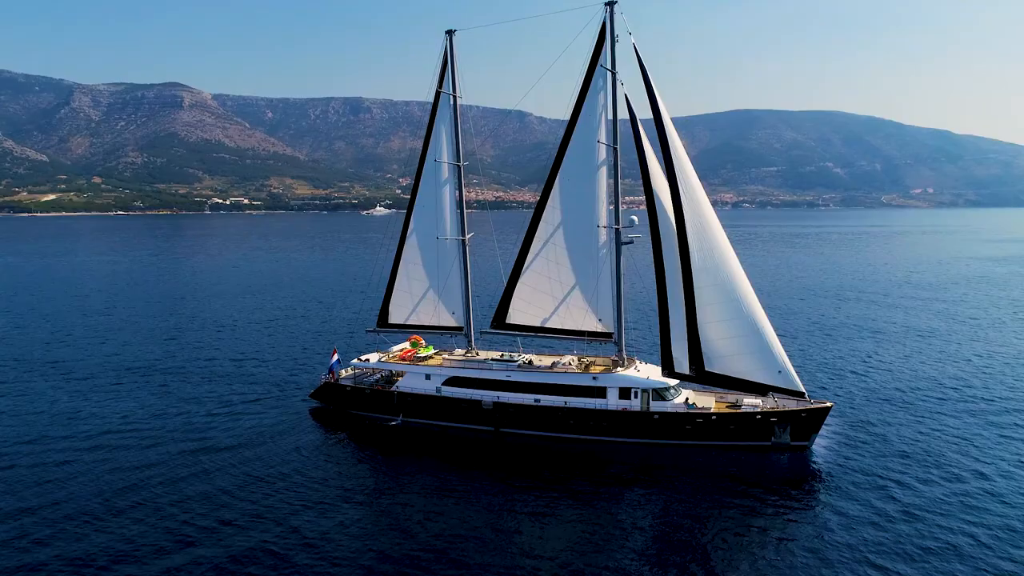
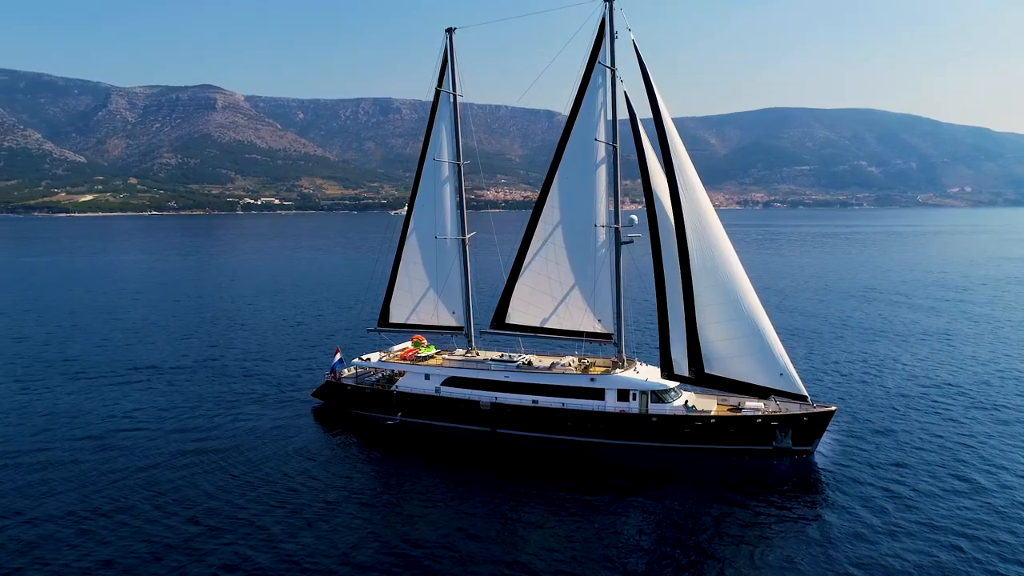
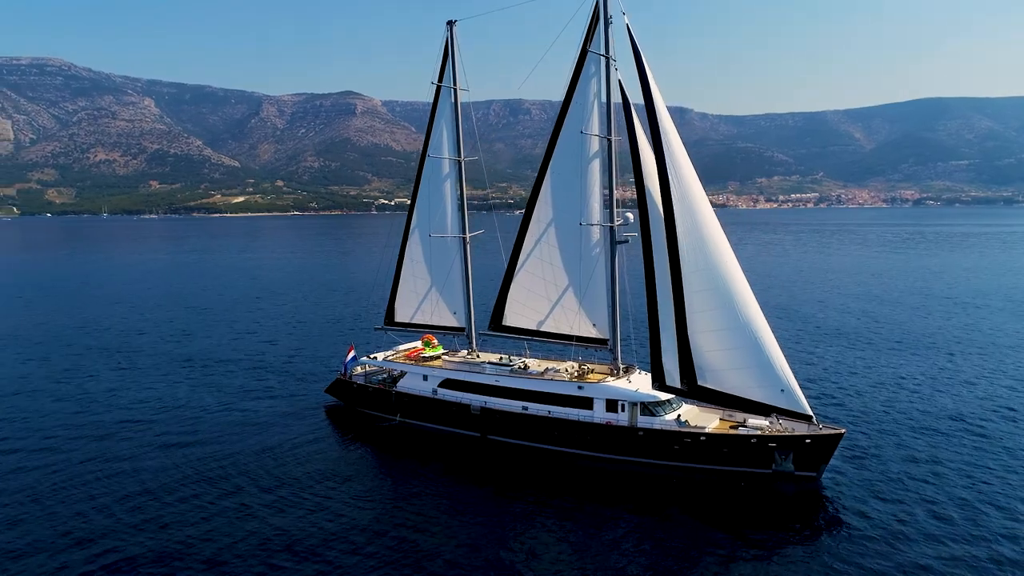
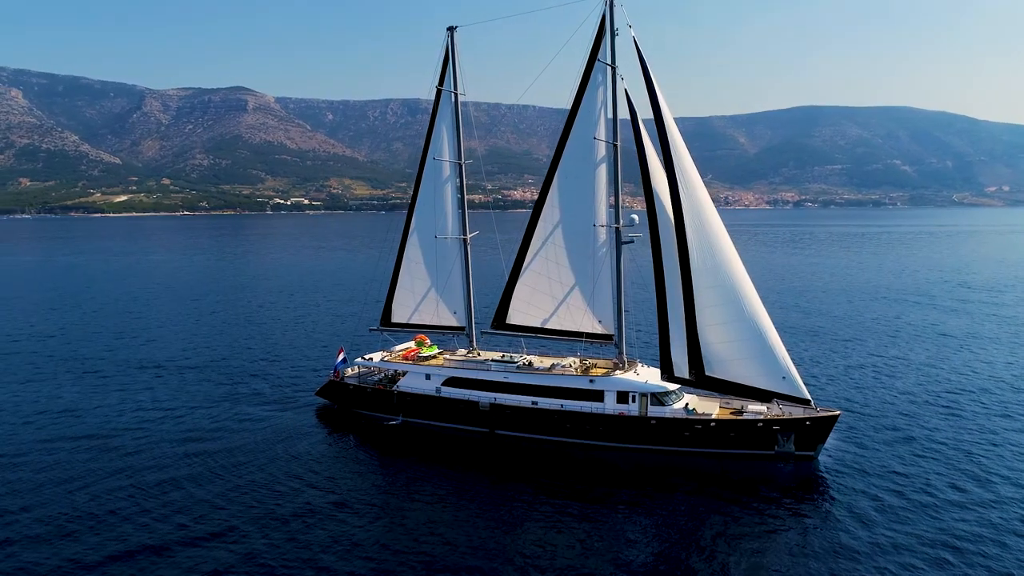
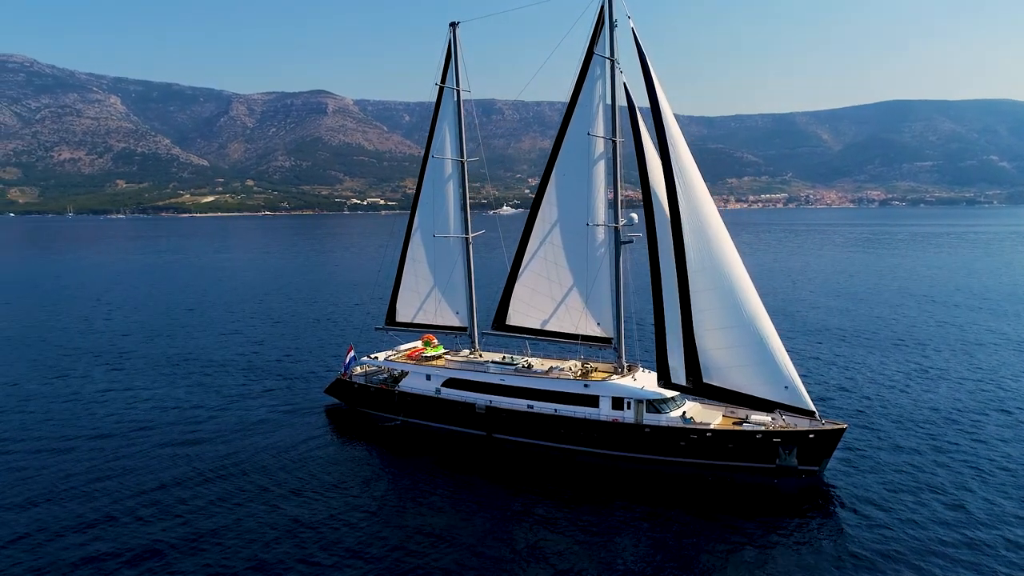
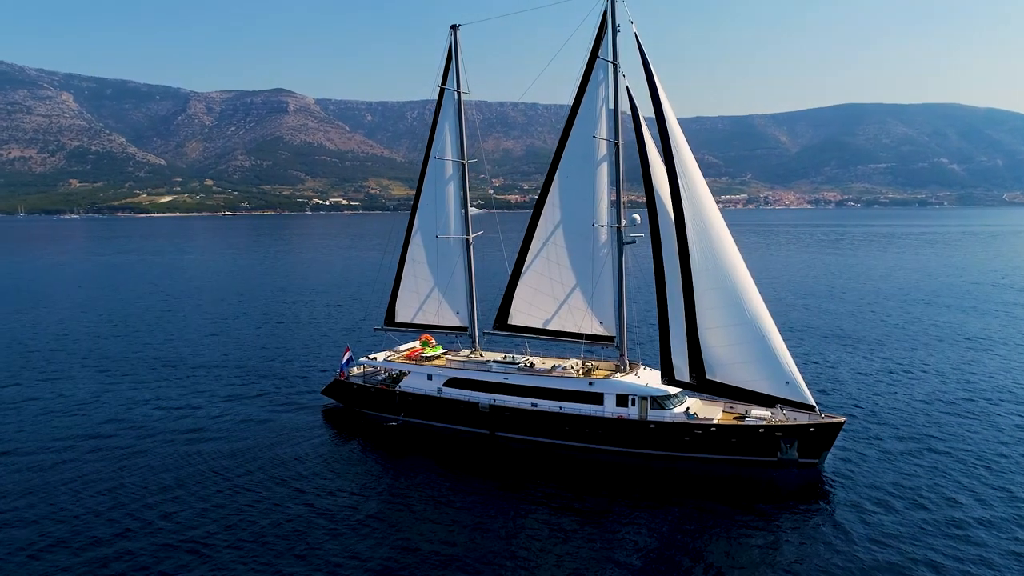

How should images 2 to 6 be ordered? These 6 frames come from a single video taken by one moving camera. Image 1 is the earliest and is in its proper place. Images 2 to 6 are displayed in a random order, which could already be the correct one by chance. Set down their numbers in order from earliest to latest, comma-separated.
2, 4, 6, 5, 3
